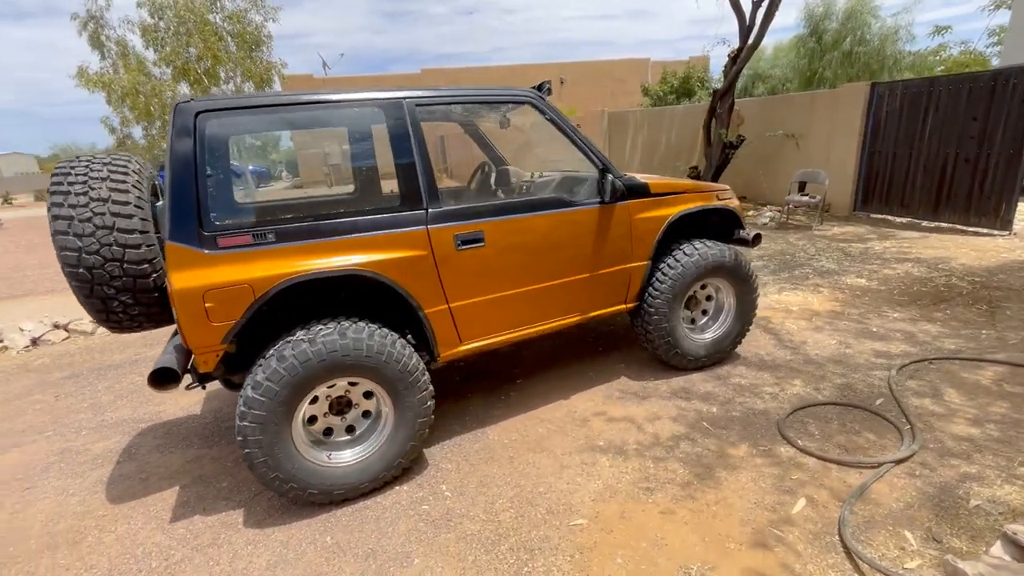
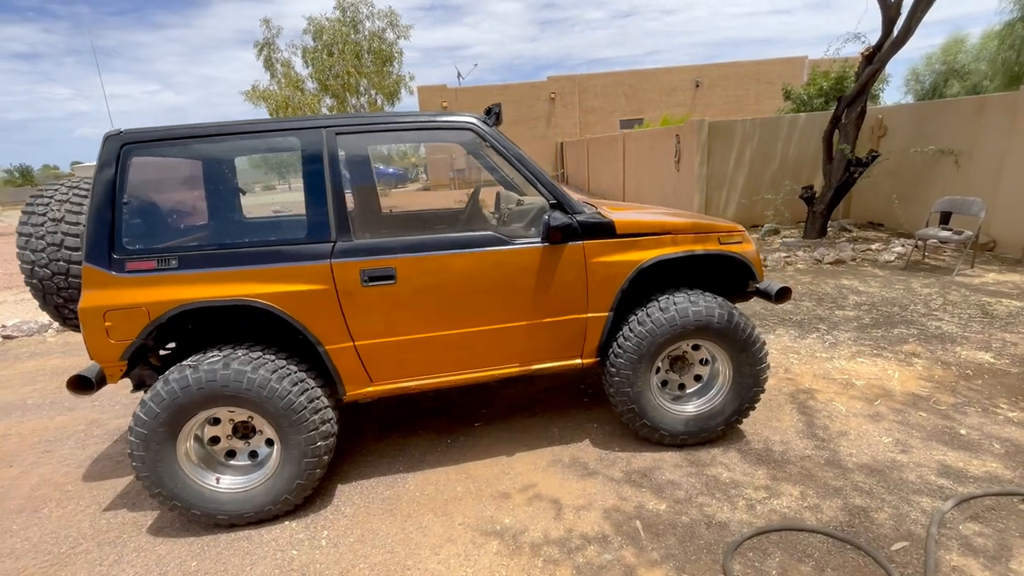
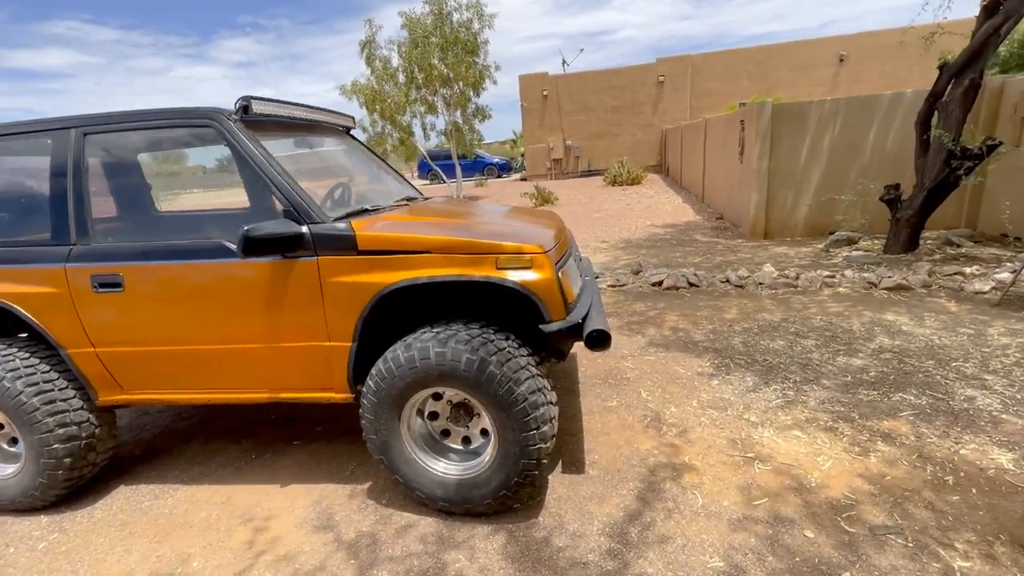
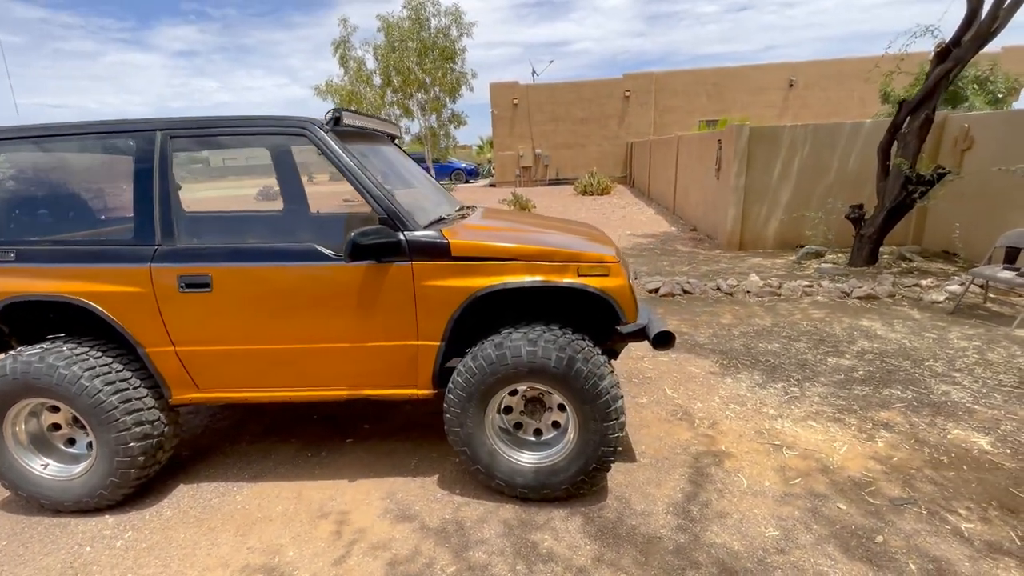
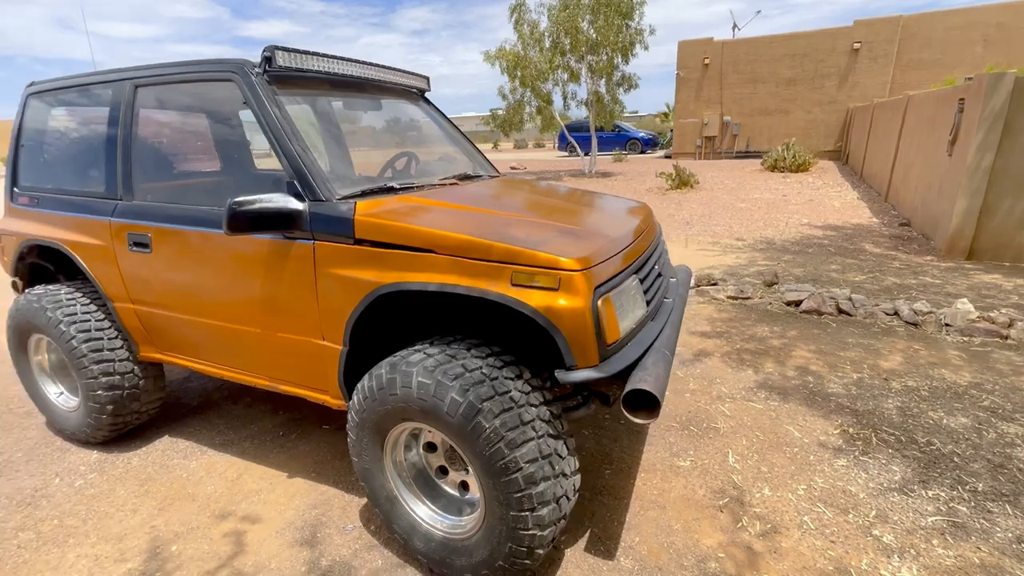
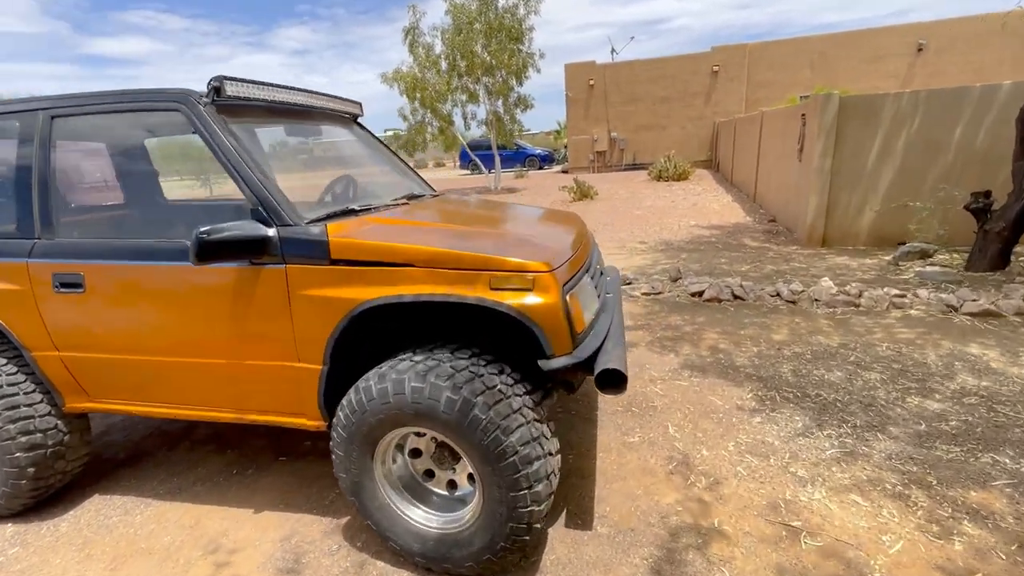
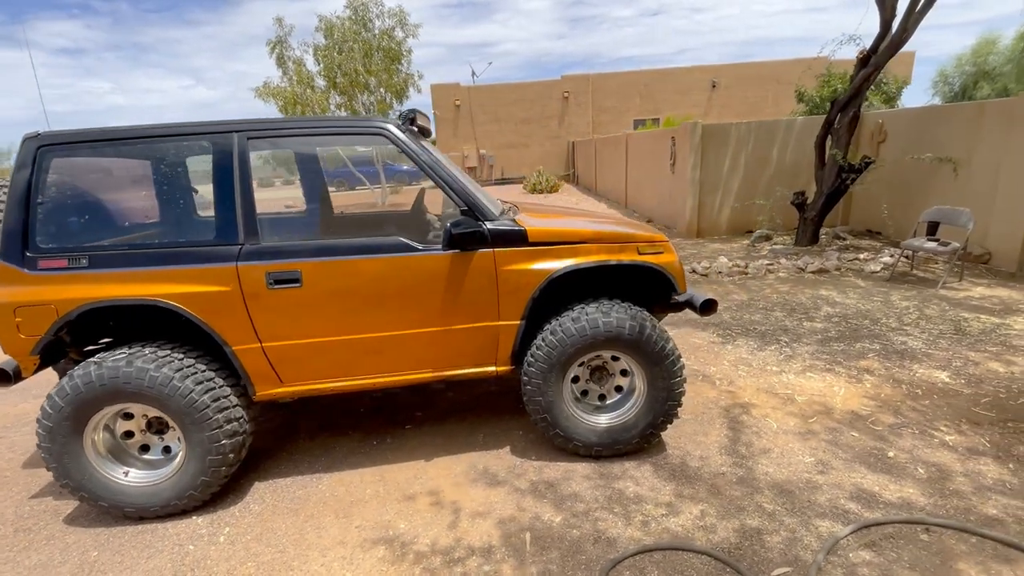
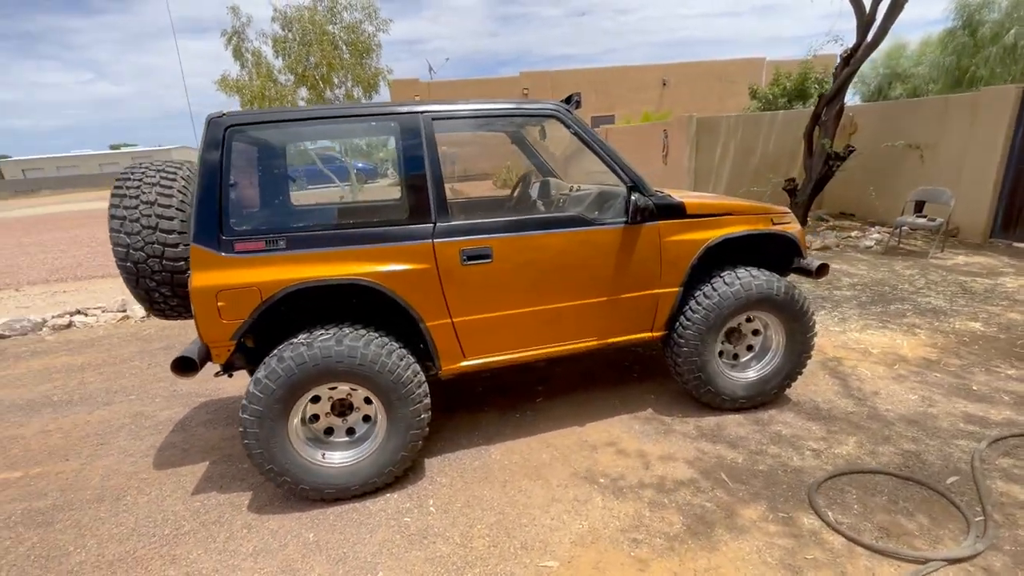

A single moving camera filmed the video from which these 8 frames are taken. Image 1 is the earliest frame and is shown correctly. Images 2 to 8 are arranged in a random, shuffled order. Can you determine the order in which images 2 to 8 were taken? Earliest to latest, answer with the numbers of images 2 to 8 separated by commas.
8, 2, 7, 4, 3, 6, 5
